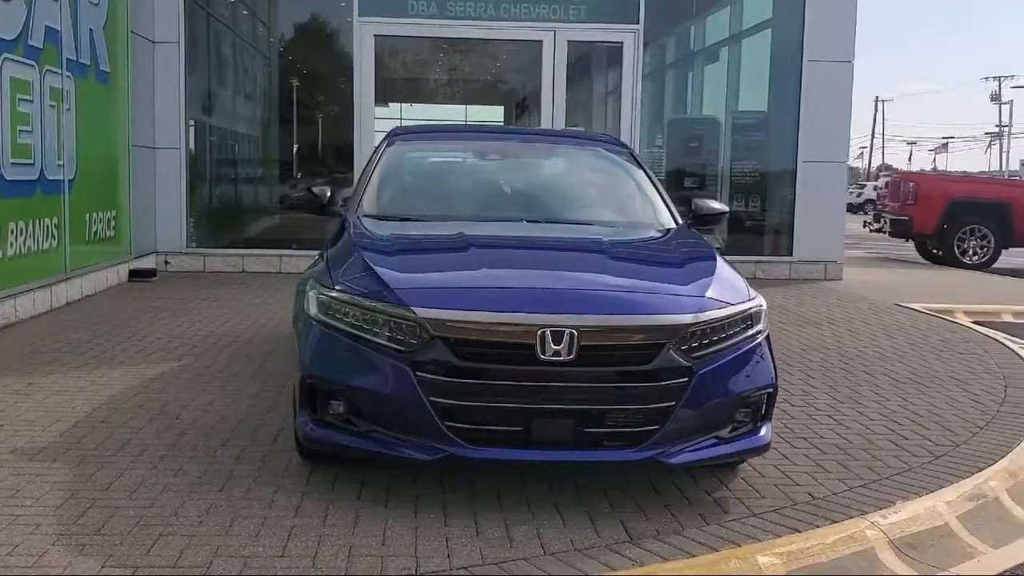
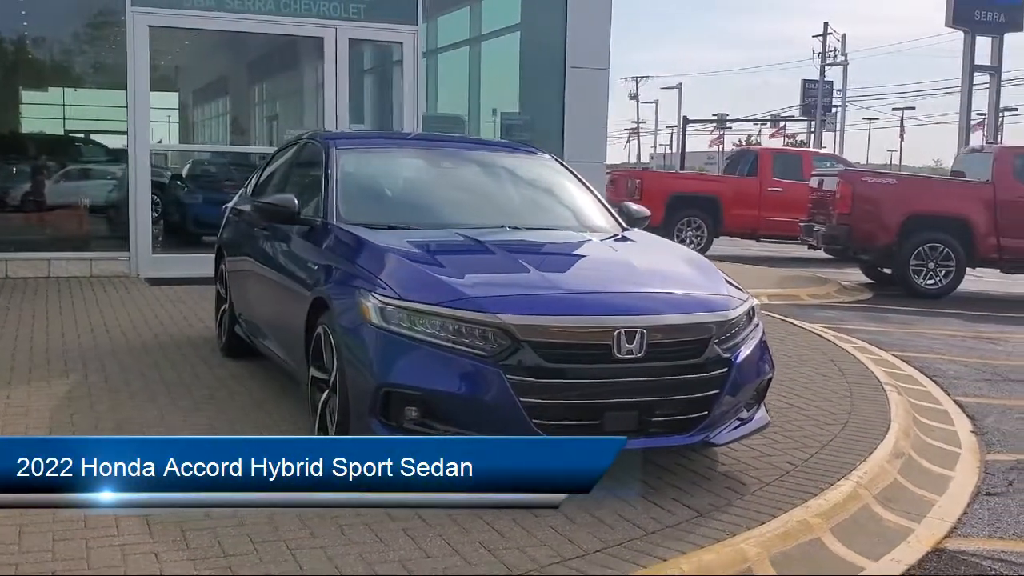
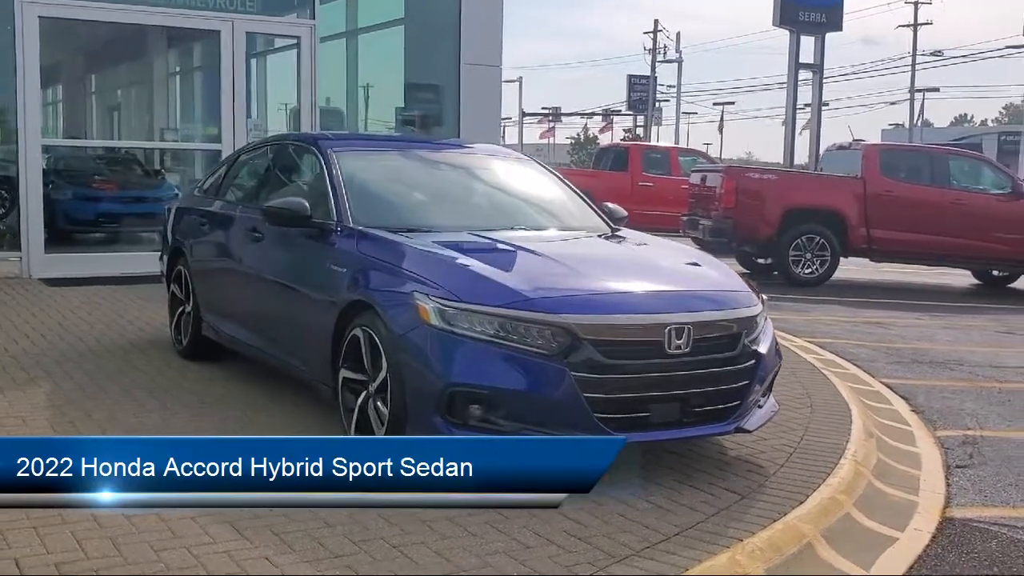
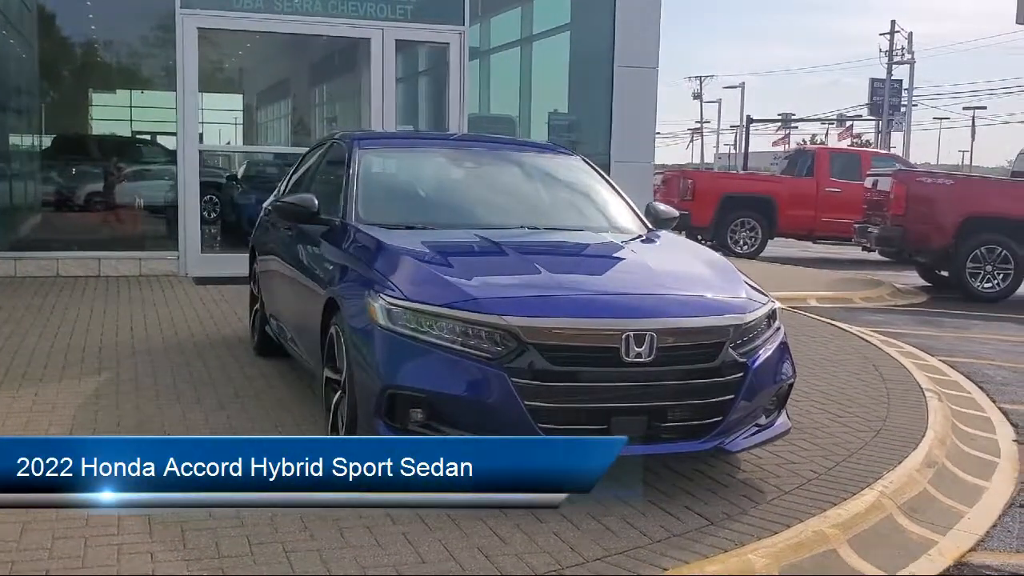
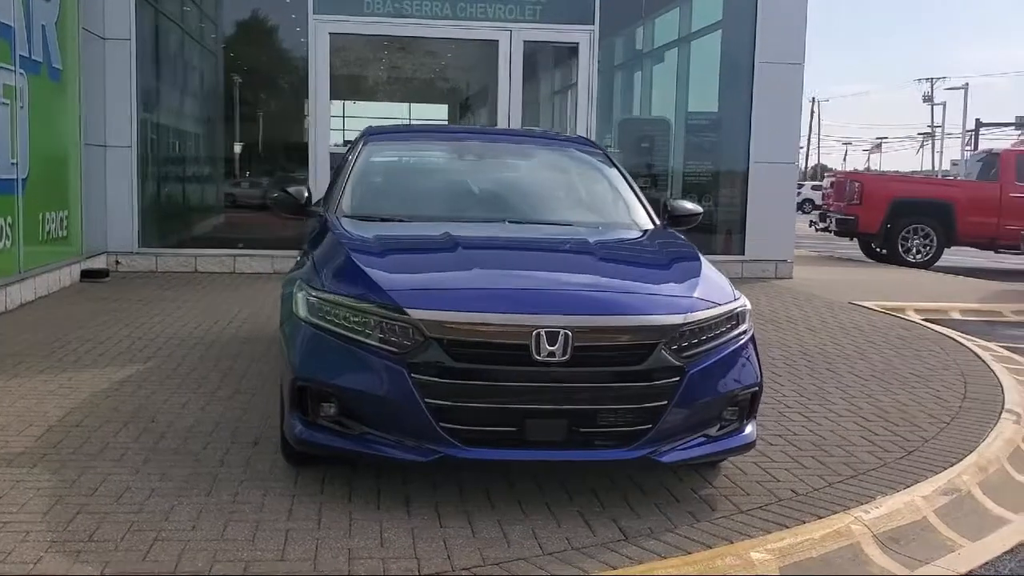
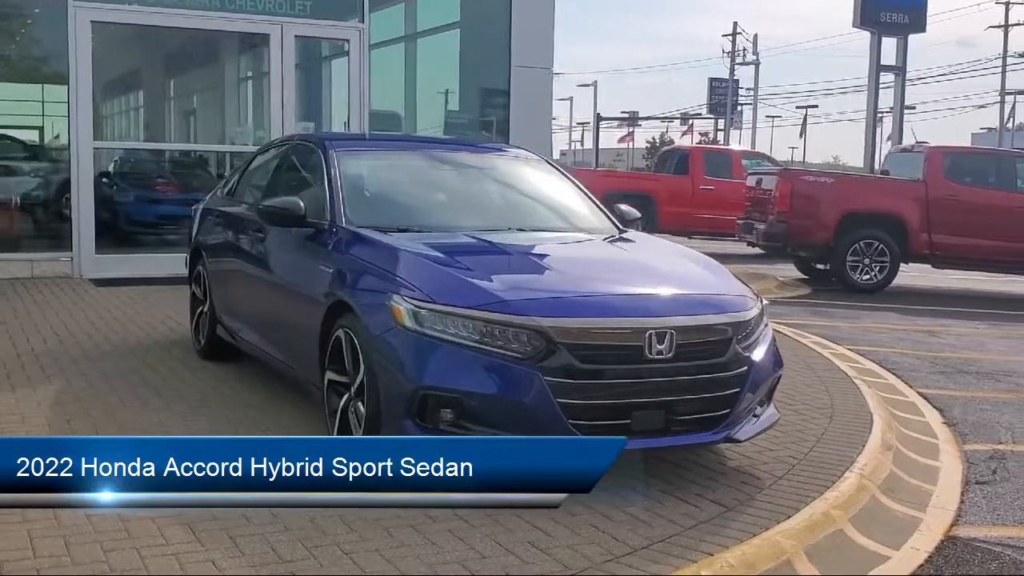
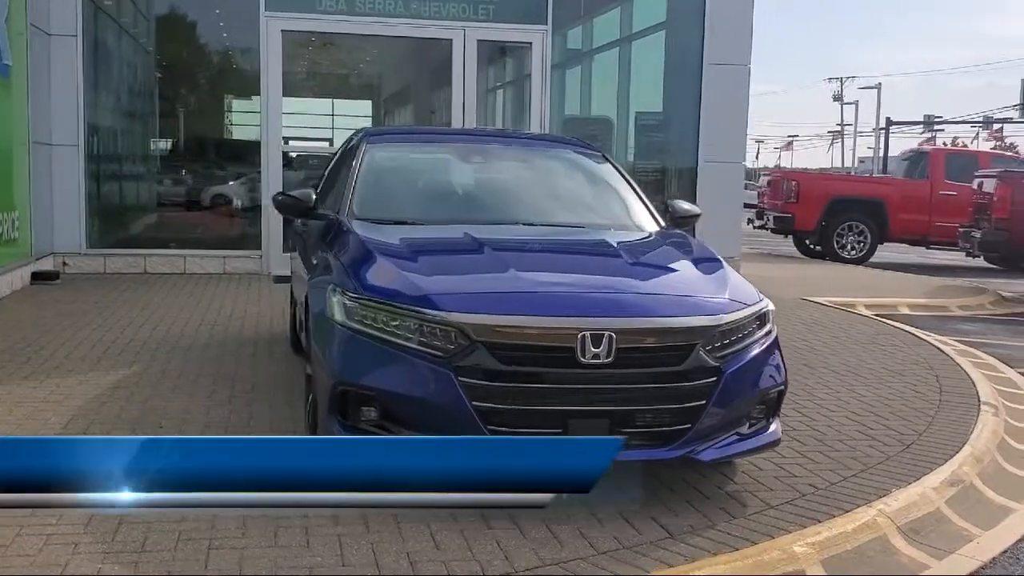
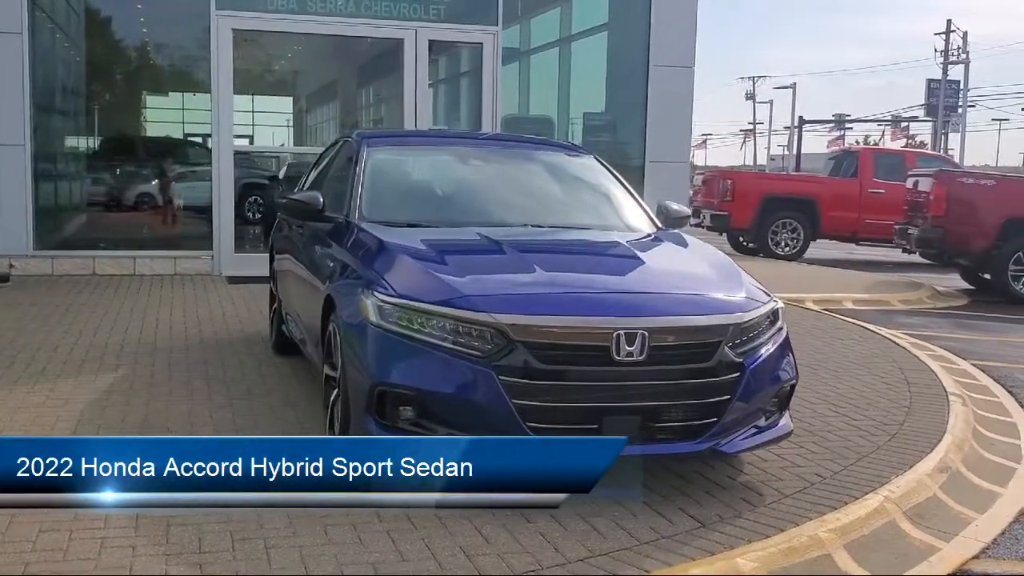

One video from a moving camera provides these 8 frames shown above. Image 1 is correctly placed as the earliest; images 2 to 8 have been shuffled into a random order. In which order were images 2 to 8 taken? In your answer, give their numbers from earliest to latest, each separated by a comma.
5, 7, 8, 4, 2, 6, 3
